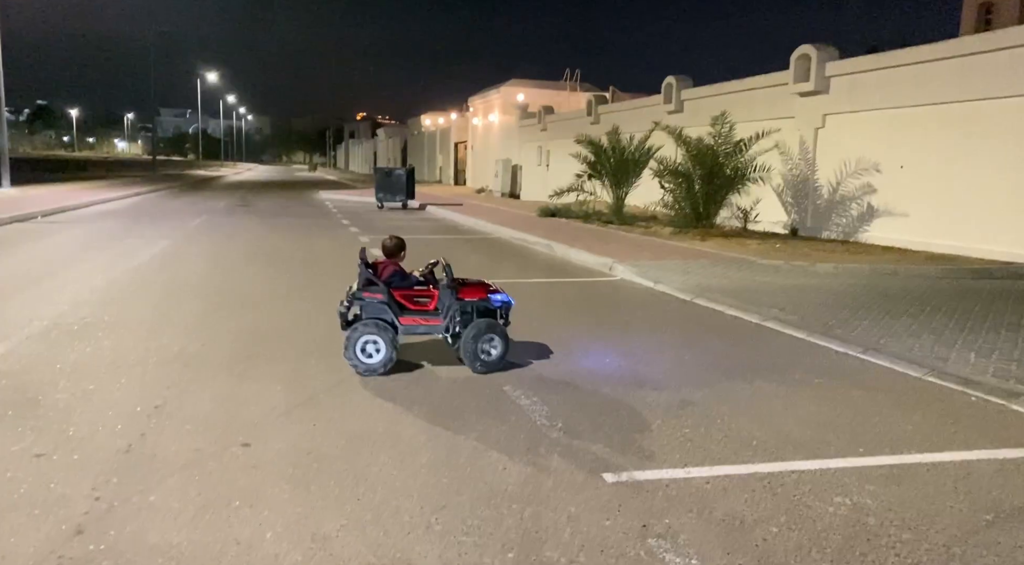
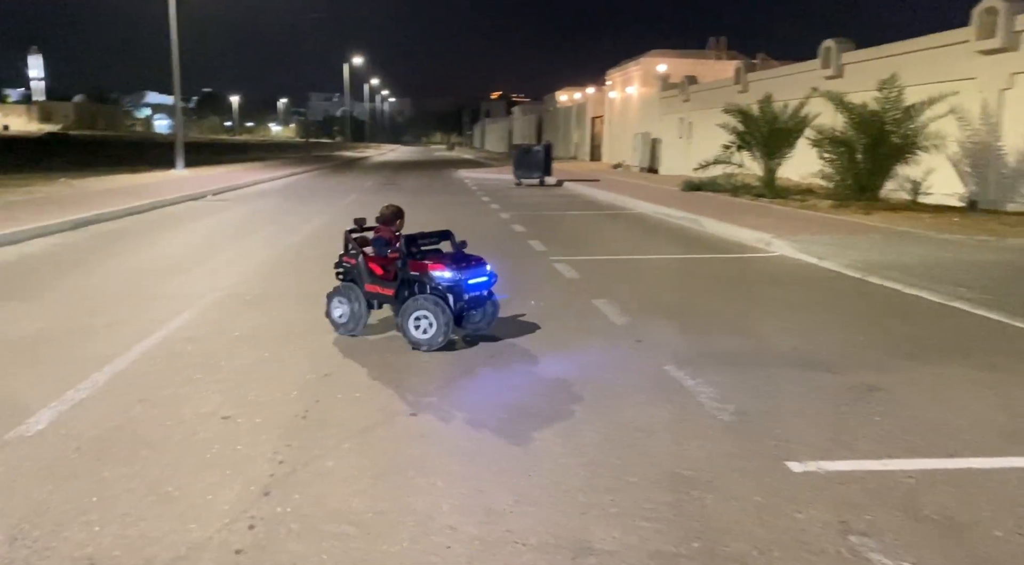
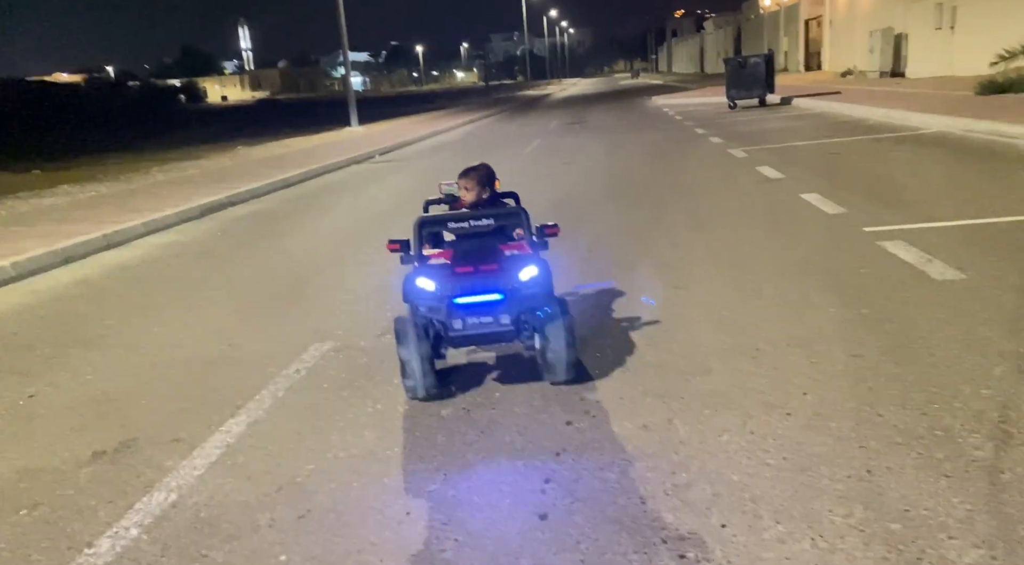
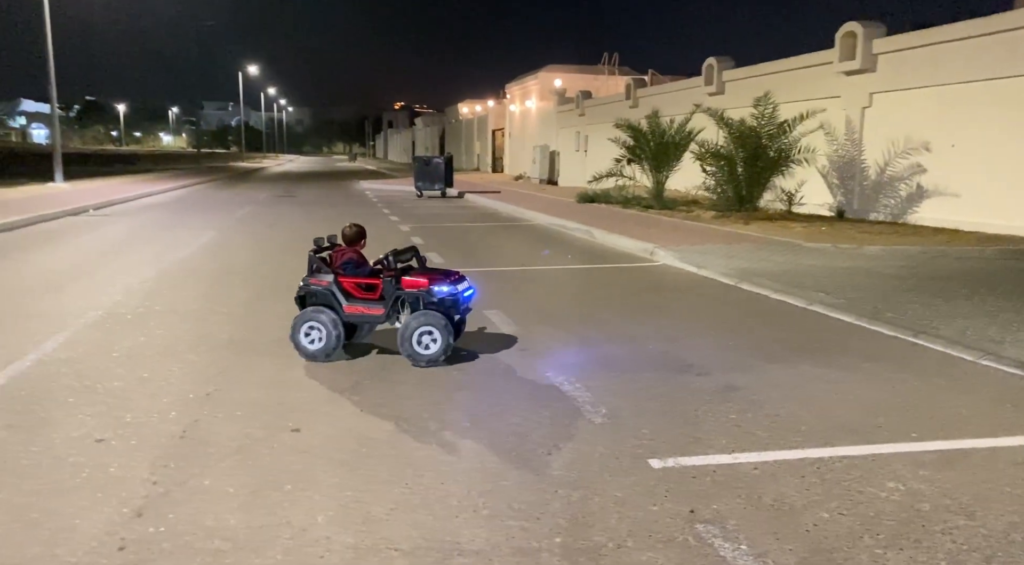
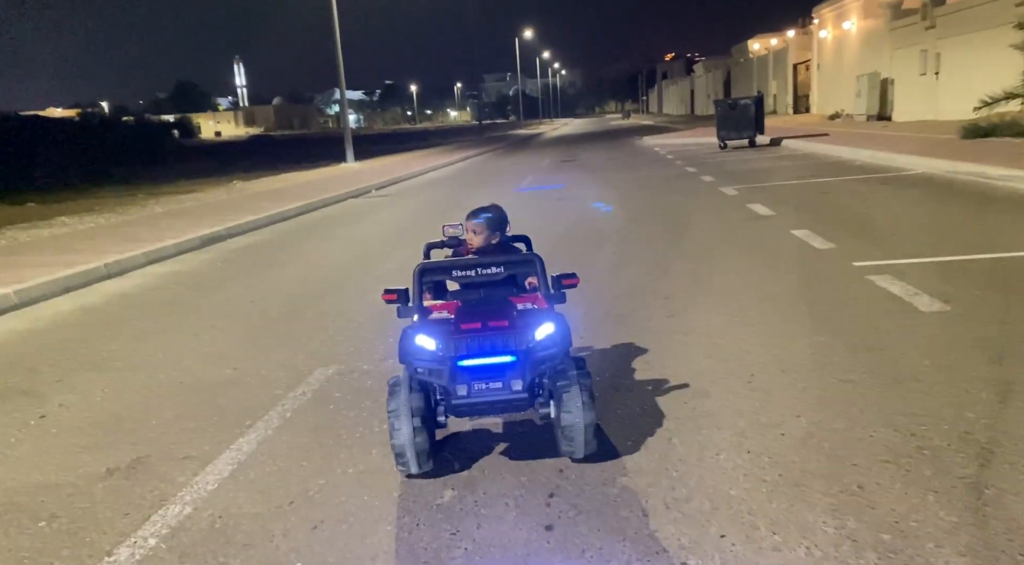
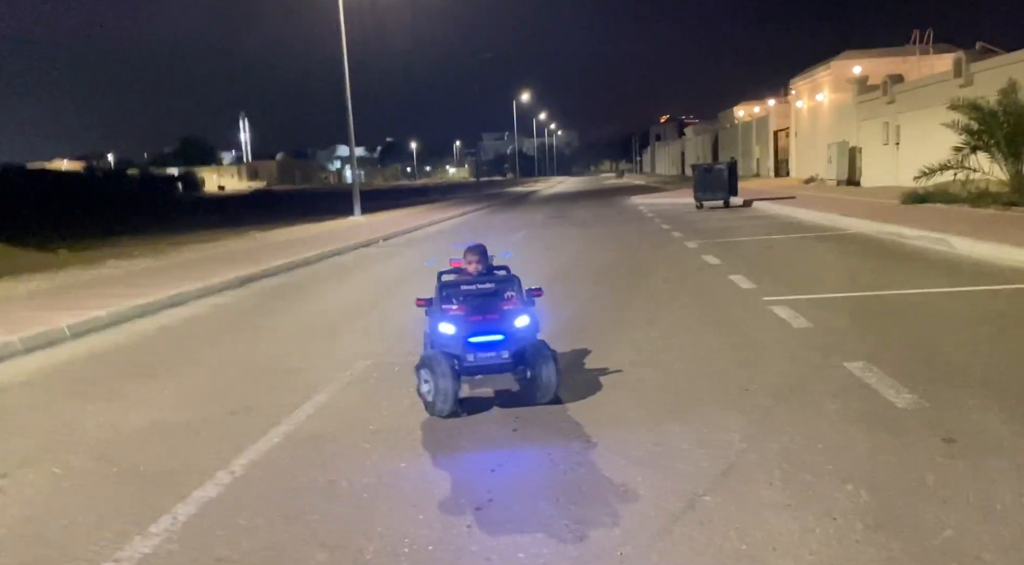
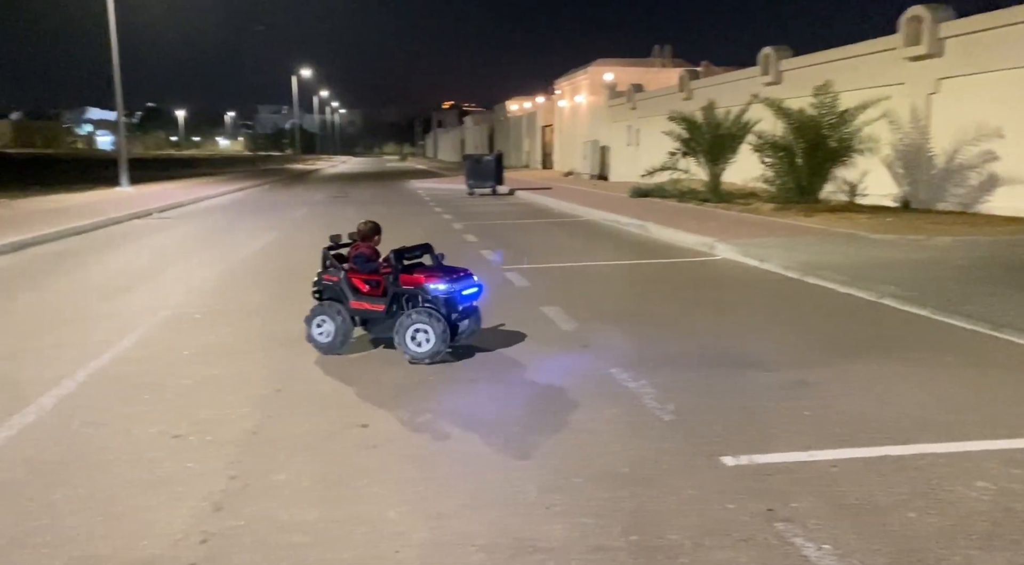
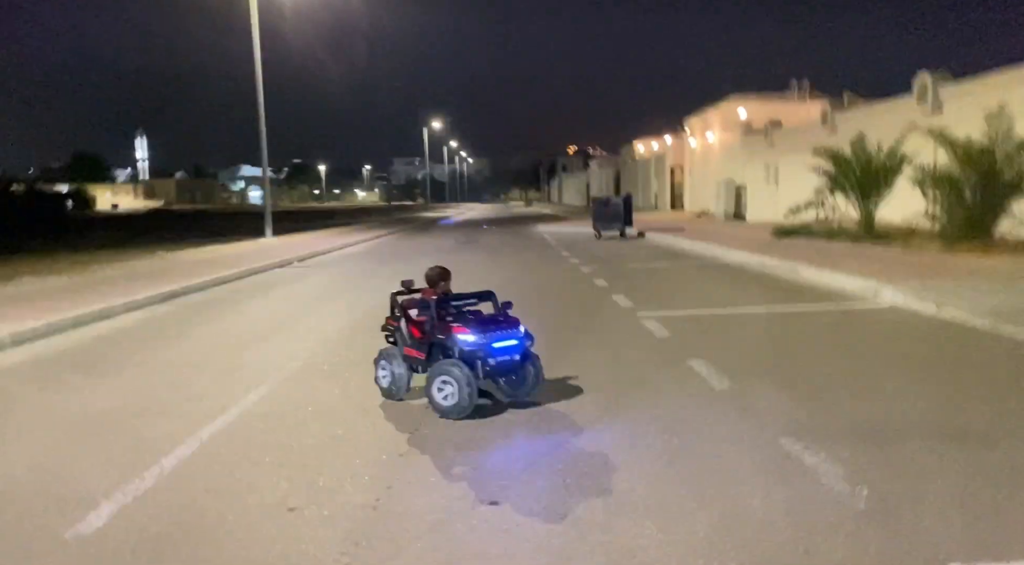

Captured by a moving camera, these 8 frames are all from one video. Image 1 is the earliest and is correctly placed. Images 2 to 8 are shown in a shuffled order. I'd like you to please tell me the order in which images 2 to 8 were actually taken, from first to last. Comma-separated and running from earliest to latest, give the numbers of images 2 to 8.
4, 7, 2, 8, 6, 5, 3
